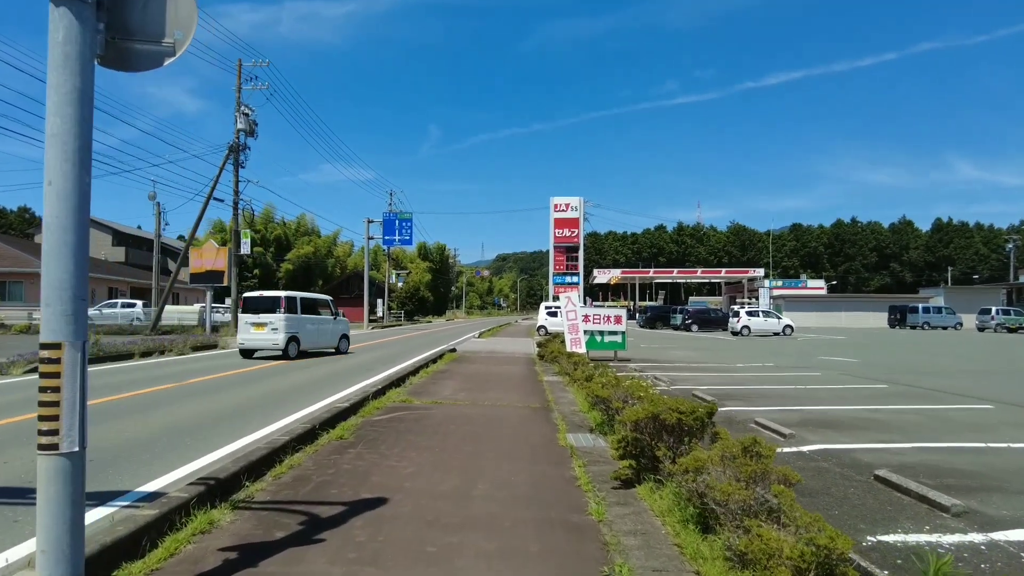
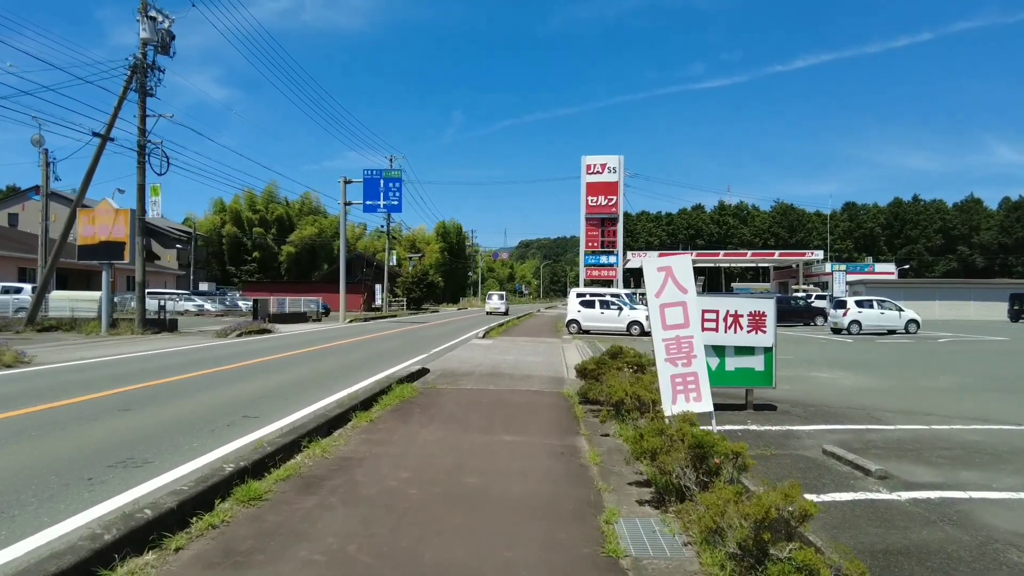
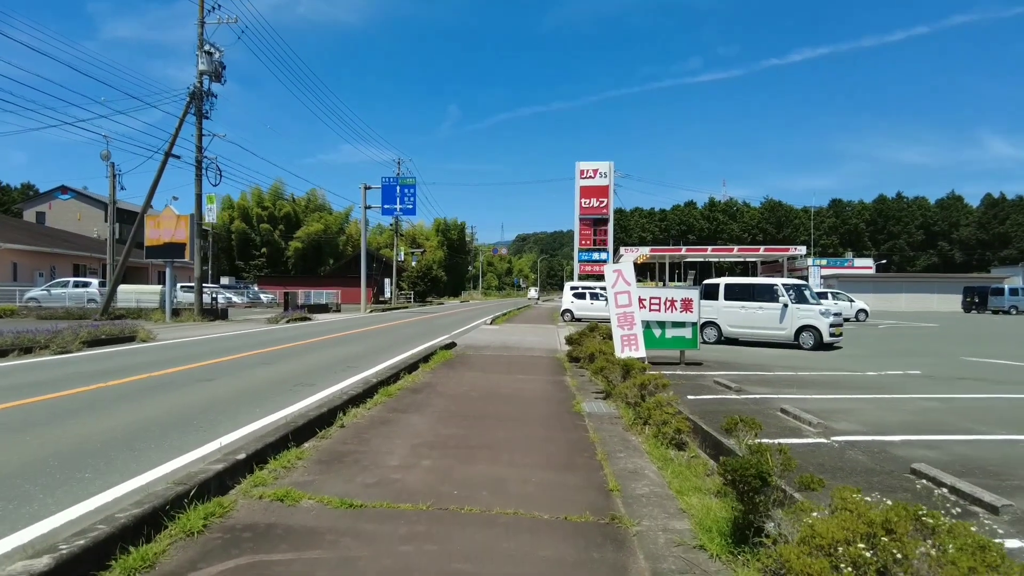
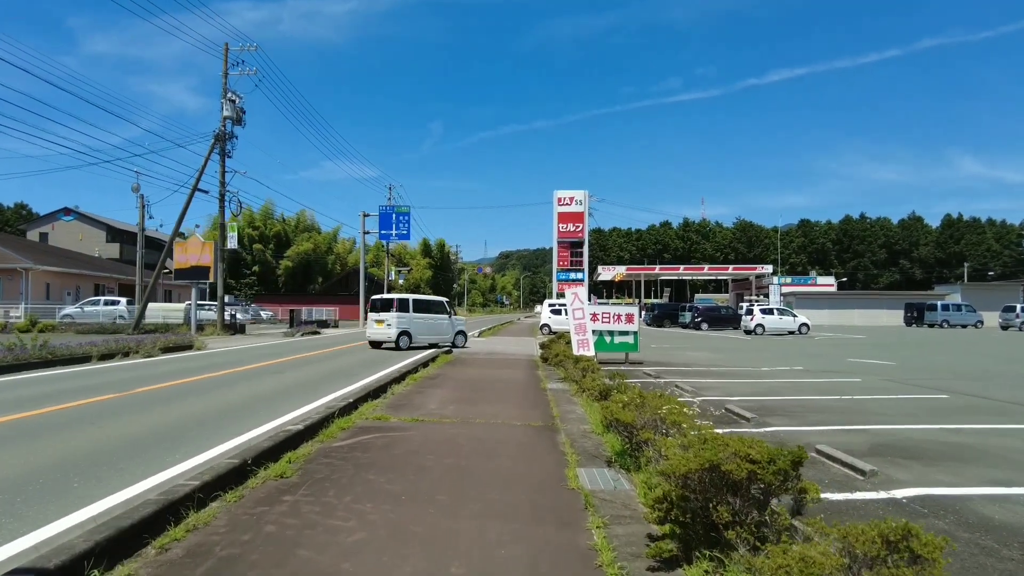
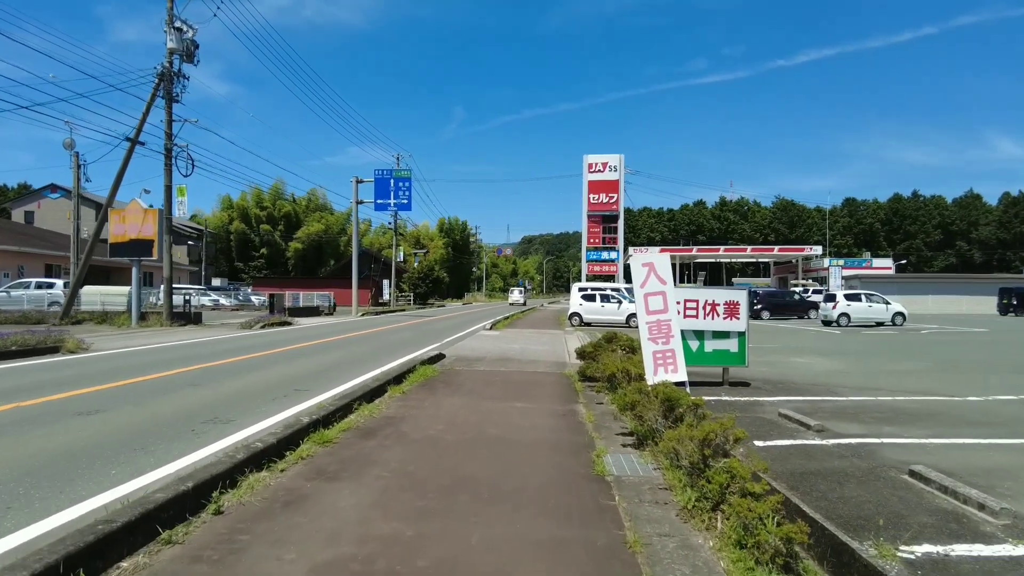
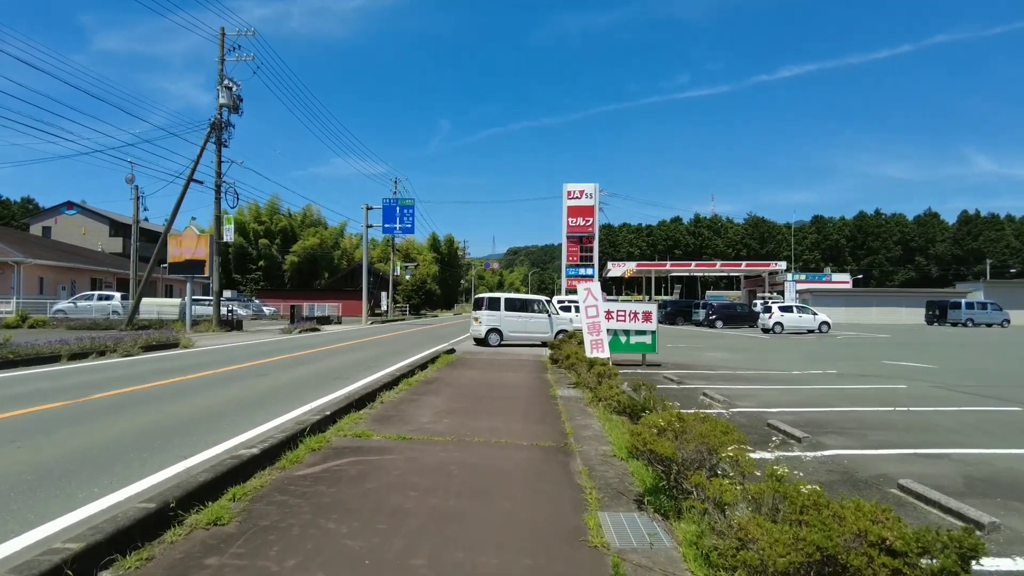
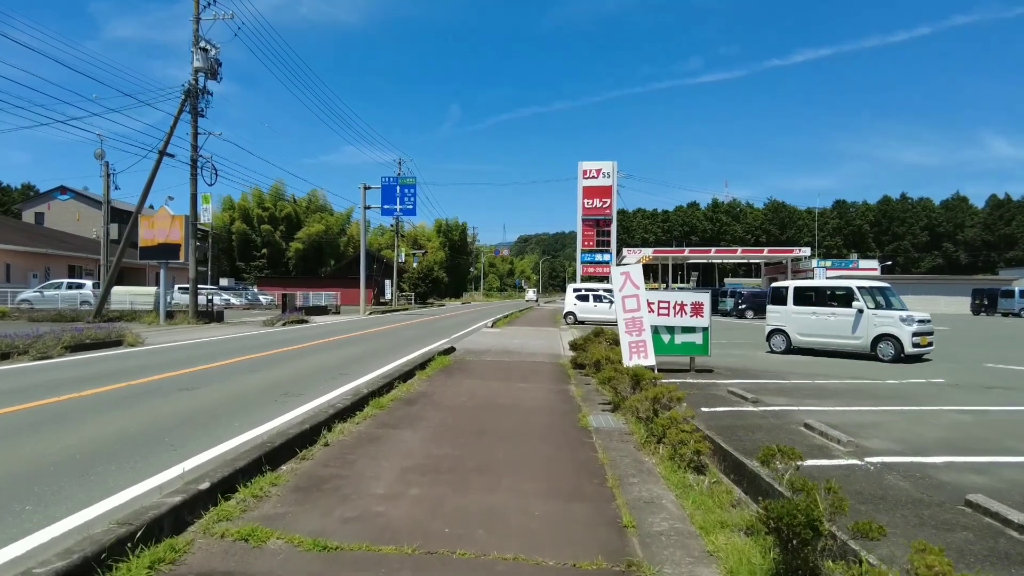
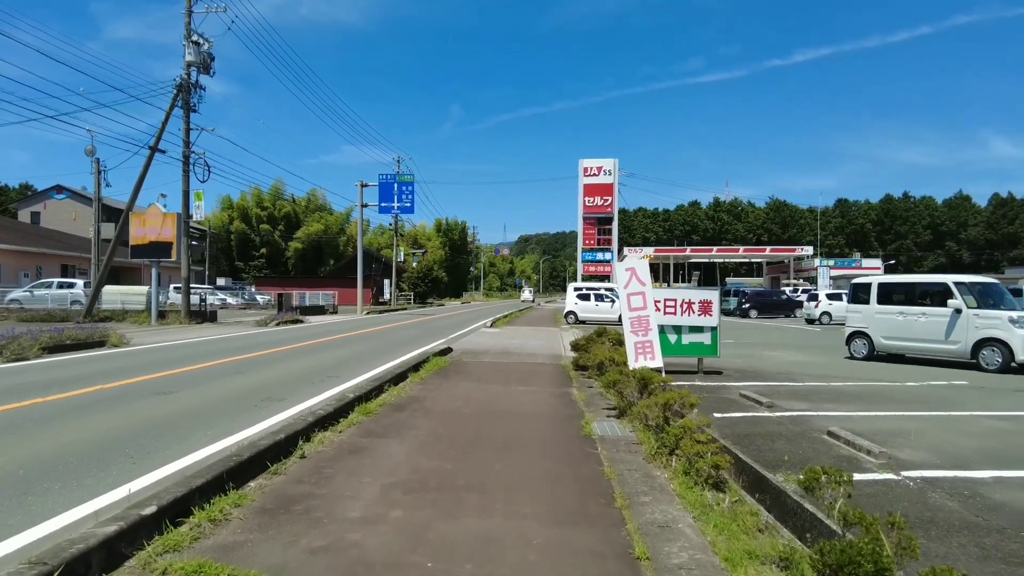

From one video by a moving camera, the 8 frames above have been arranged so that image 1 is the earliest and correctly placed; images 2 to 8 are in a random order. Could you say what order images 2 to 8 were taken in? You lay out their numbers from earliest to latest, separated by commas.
4, 6, 3, 7, 8, 5, 2
